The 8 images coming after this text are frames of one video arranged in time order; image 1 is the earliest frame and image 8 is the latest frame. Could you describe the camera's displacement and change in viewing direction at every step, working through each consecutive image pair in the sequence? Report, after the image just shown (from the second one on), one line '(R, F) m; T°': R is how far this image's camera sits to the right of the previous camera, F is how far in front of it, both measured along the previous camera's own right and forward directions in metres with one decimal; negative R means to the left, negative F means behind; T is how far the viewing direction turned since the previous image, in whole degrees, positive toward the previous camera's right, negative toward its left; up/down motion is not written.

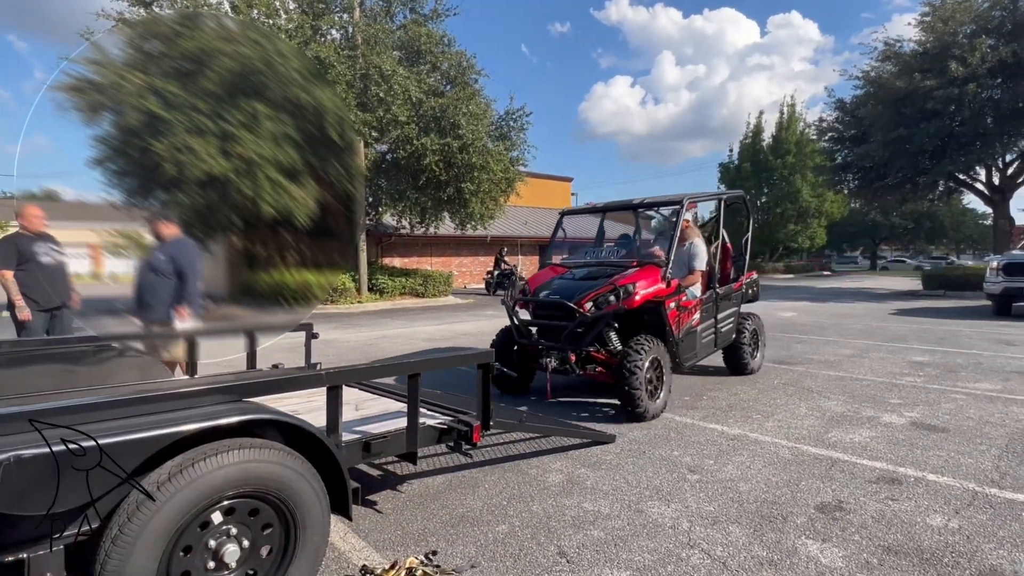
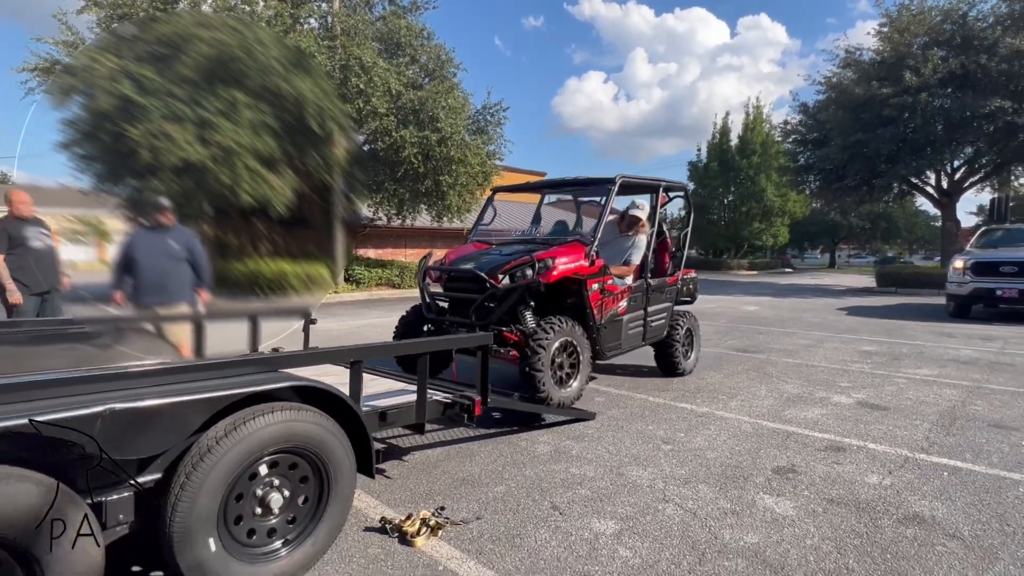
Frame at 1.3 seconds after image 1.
(-0.2, -0.4) m; +3°
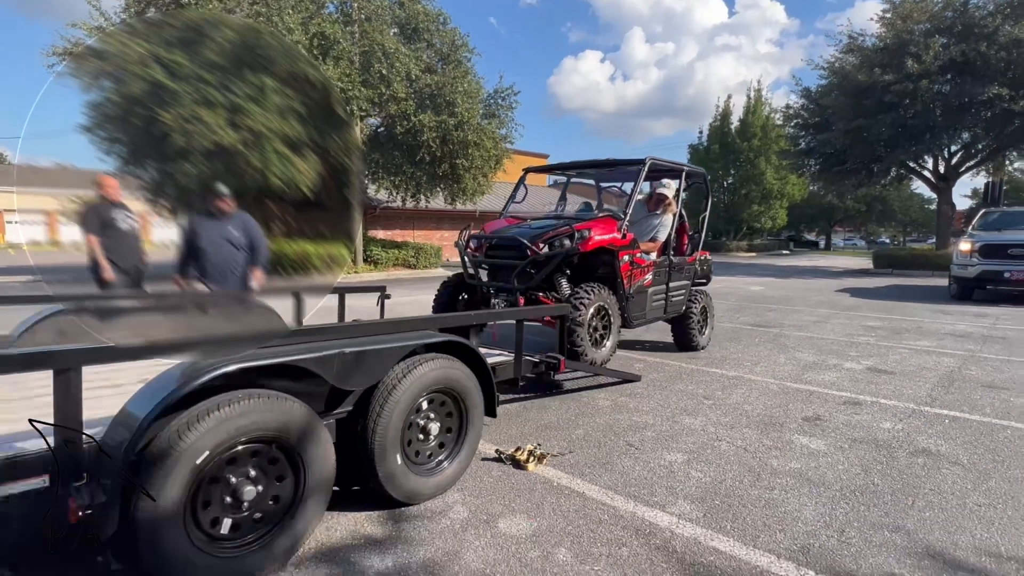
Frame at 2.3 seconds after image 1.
(-0.7, -0.7) m; +1°
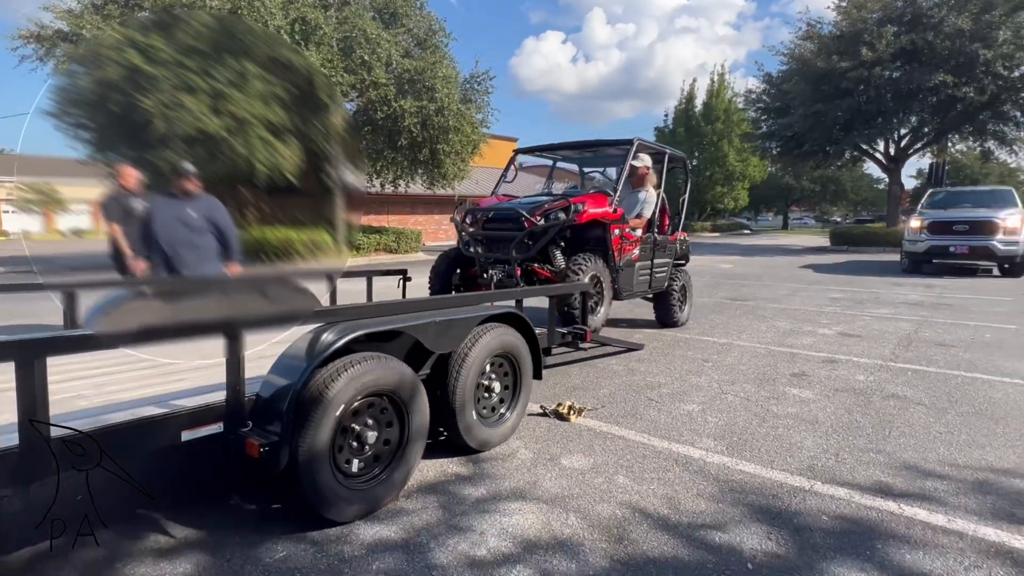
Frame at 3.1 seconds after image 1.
(-0.6, -0.6) m; +4°
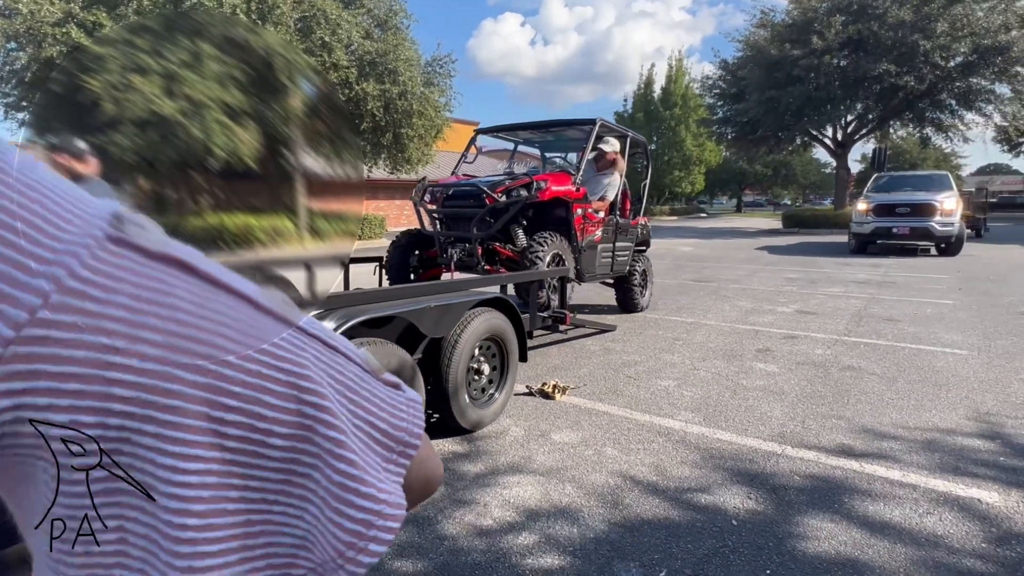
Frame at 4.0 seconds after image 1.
(-0.2, -0.1) m; +4°
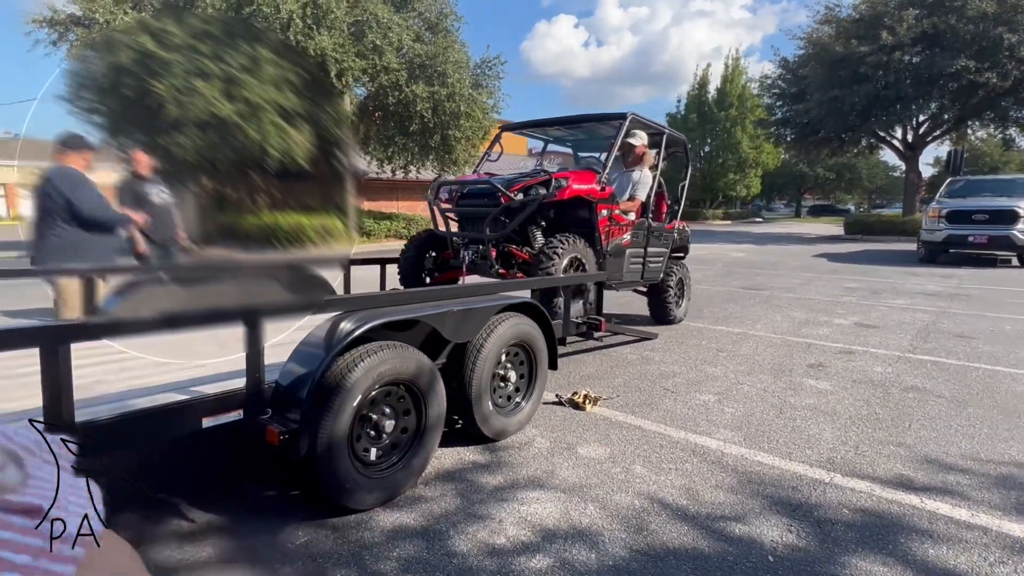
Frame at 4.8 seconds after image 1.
(+0.1, +0.2) m; -5°
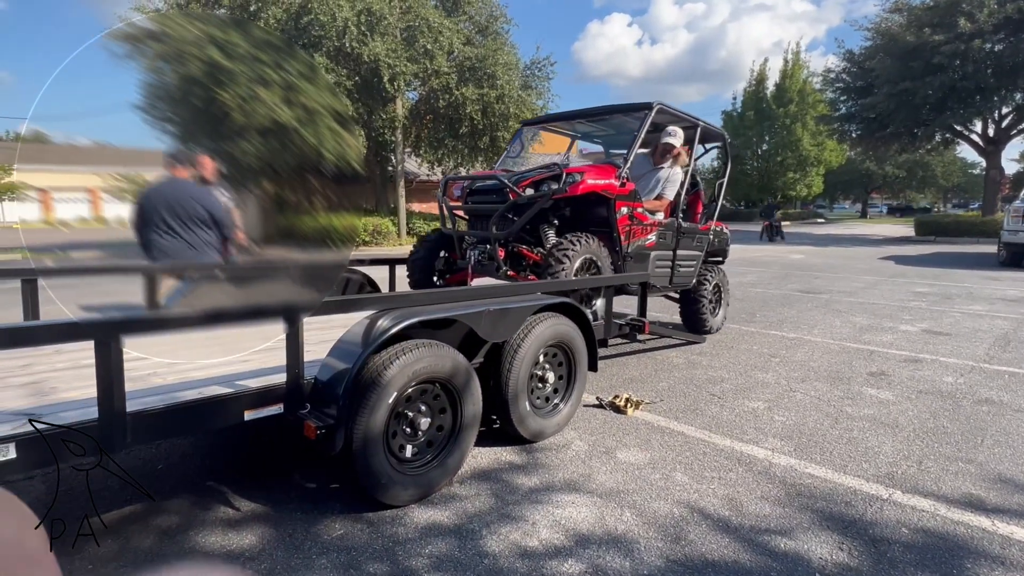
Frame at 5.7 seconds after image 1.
(+0.1, 0.0) m; -5°
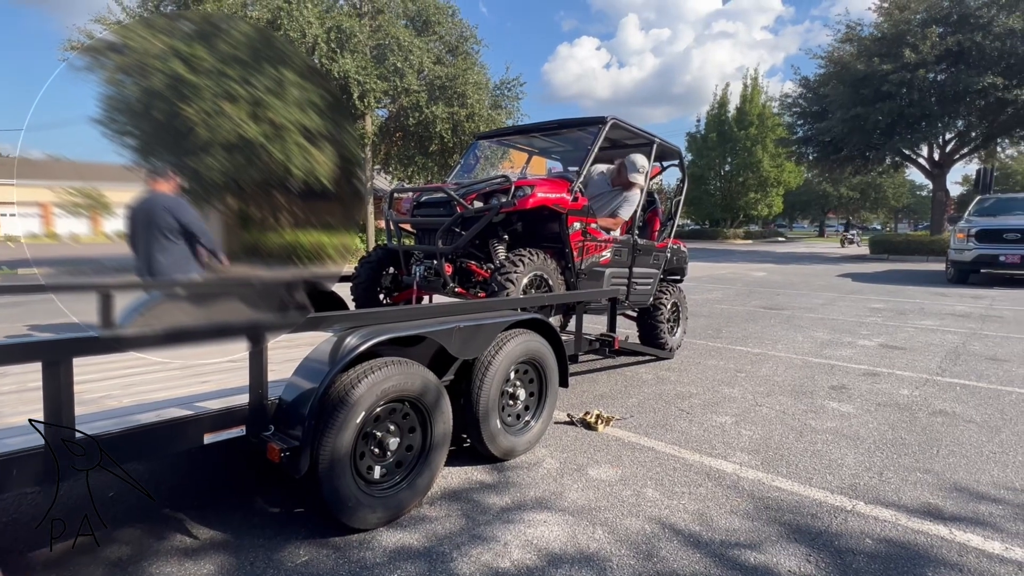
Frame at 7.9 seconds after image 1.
(0.0, 0.0) m; +3°
